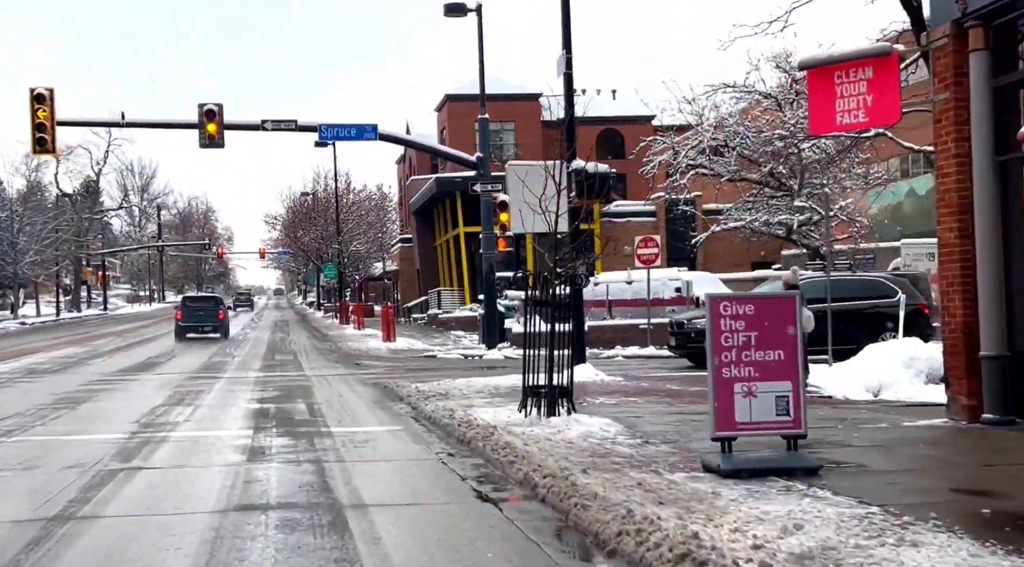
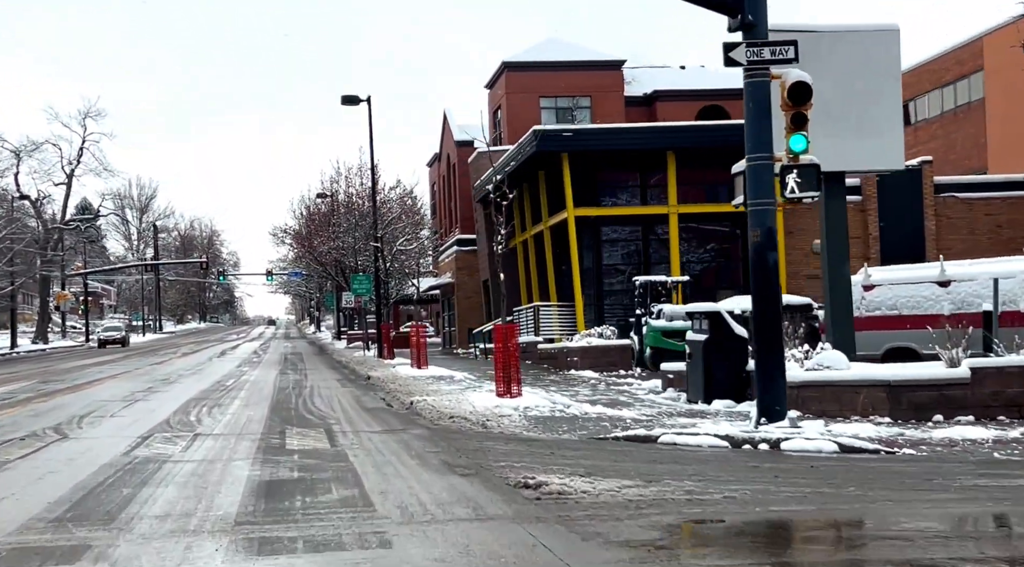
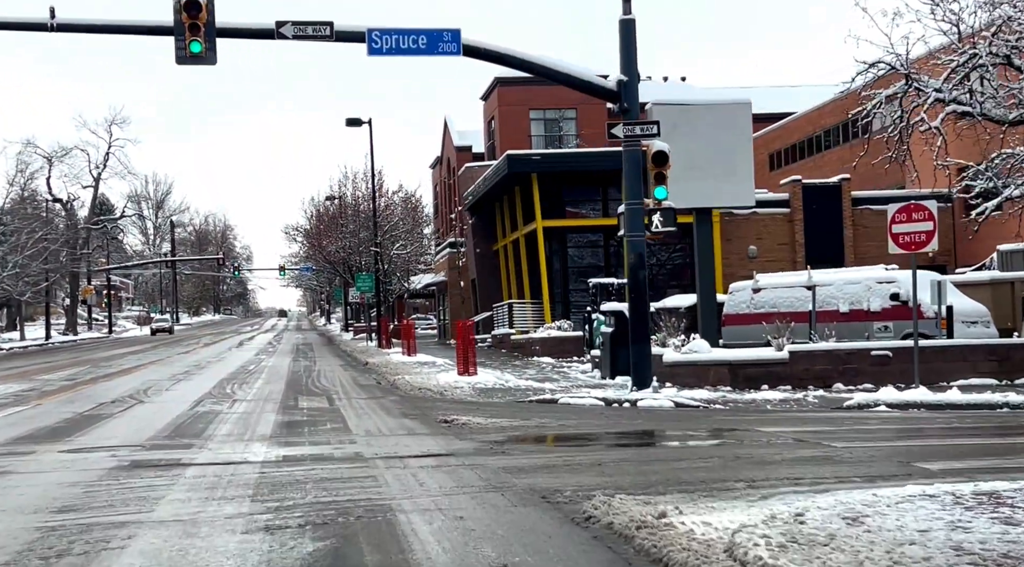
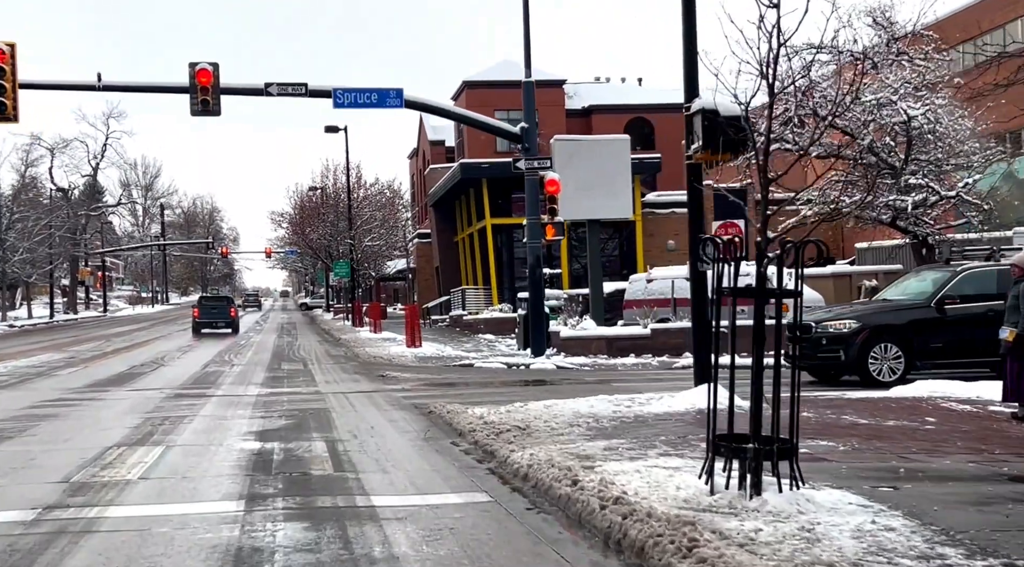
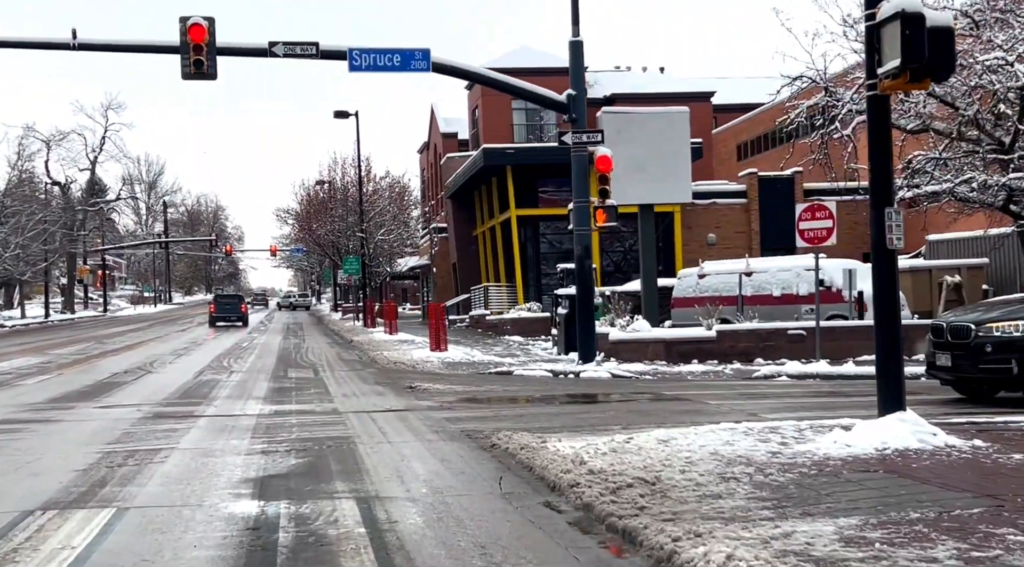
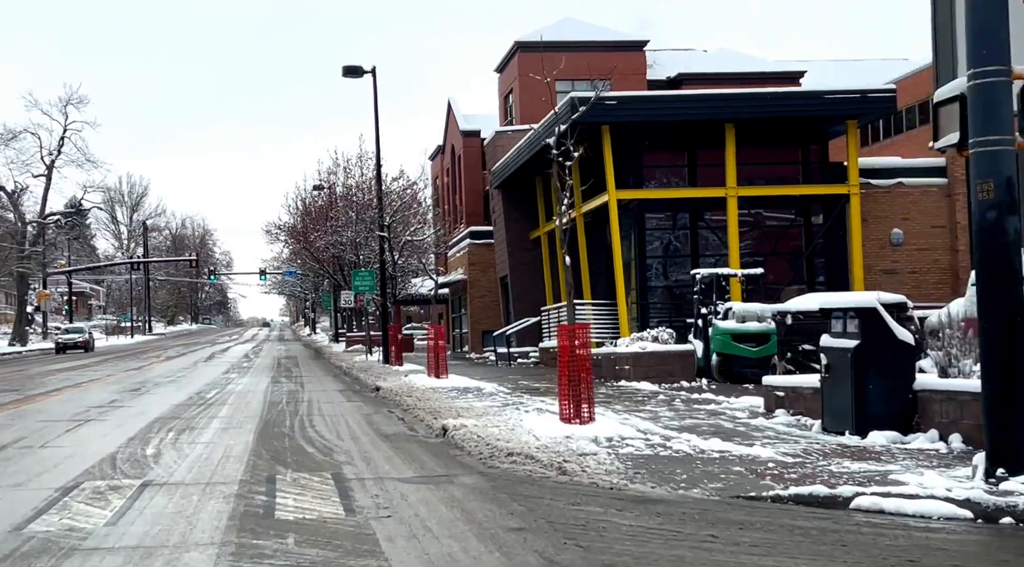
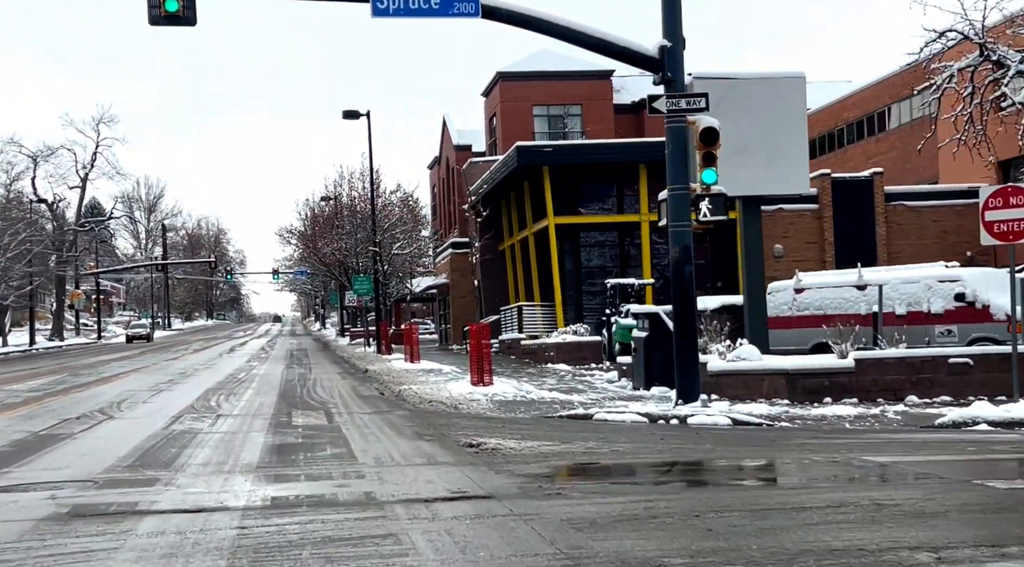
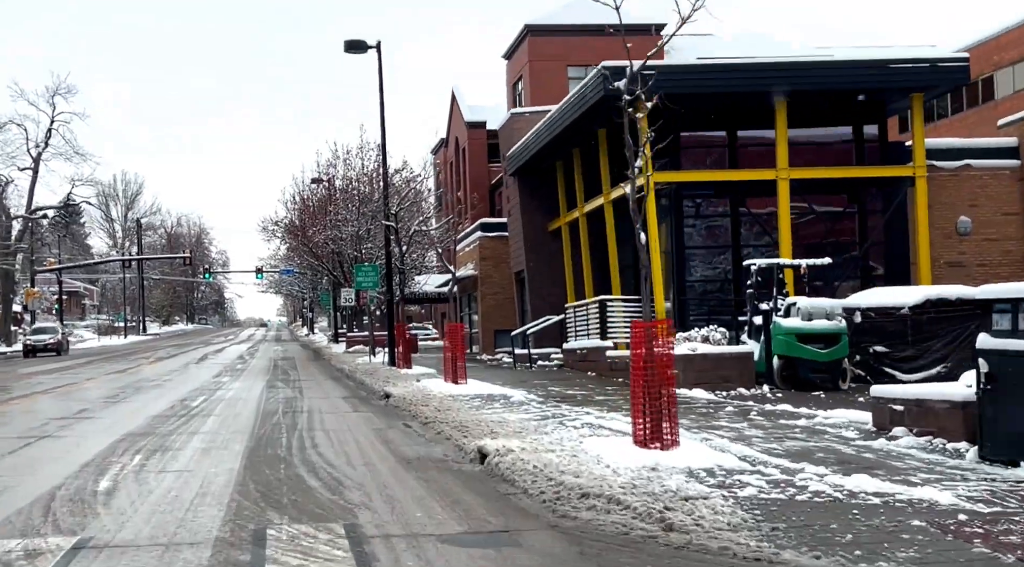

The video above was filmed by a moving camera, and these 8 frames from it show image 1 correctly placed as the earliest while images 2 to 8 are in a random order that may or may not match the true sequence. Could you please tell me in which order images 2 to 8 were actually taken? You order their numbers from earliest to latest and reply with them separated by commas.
4, 5, 3, 7, 2, 6, 8
